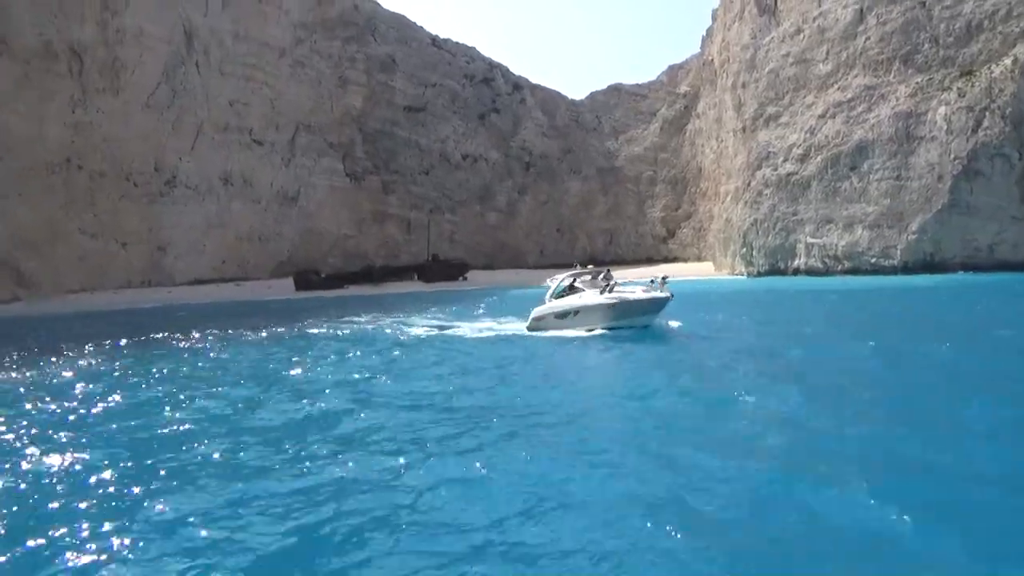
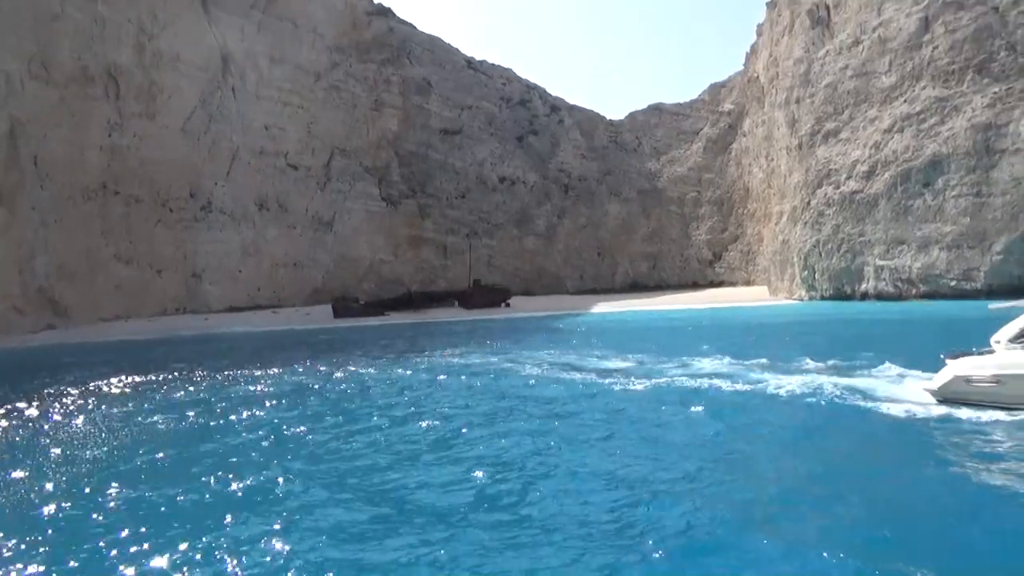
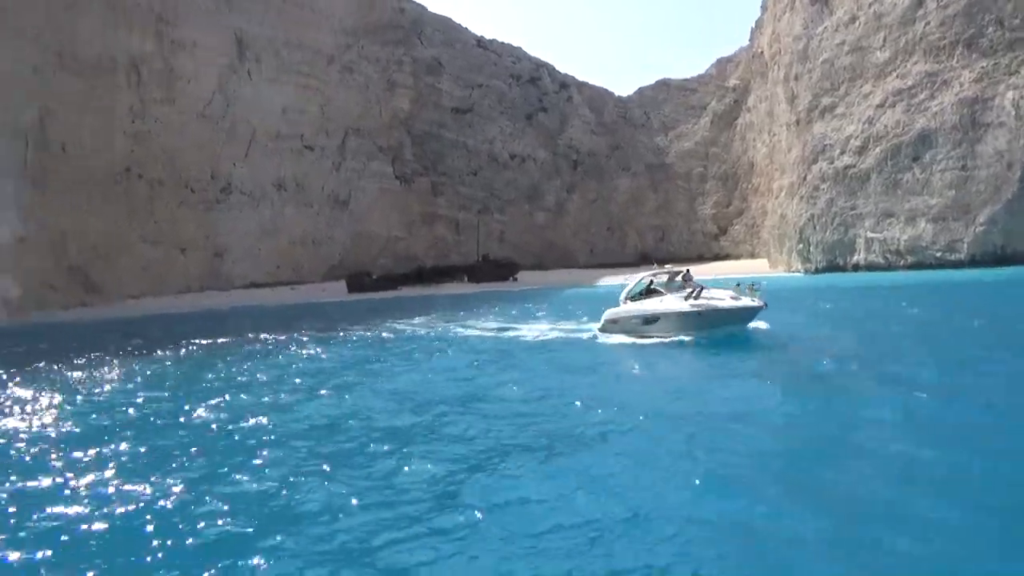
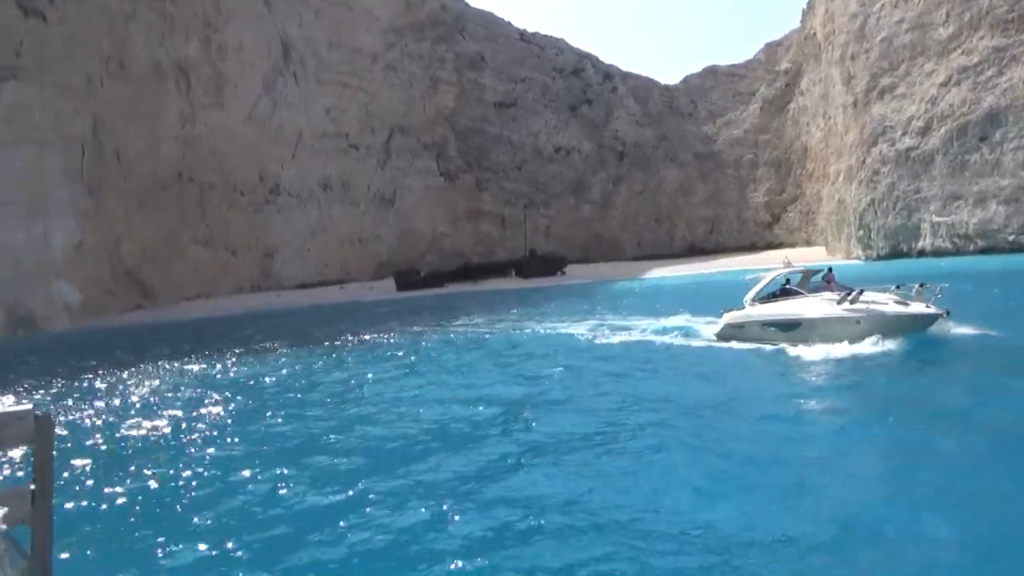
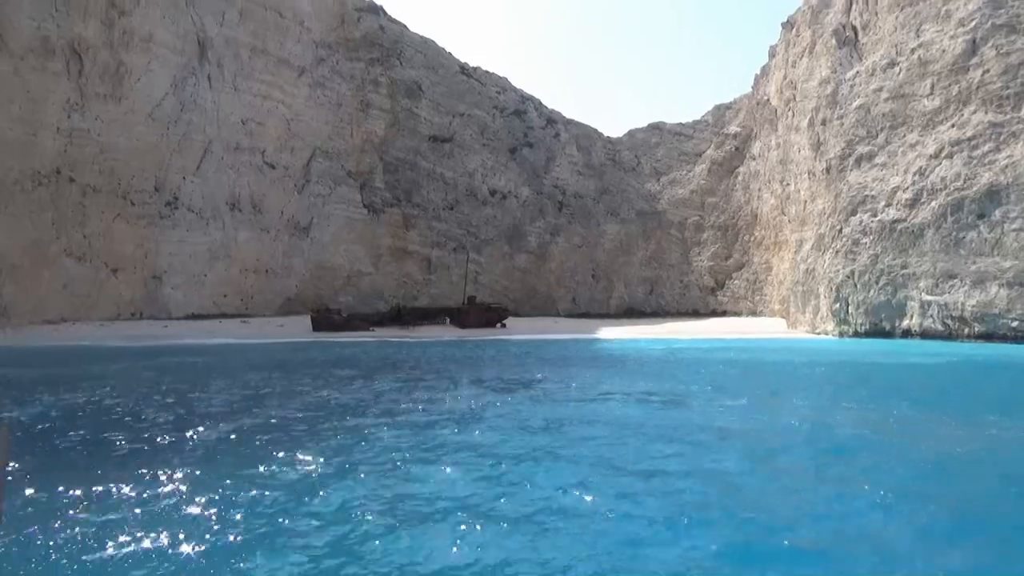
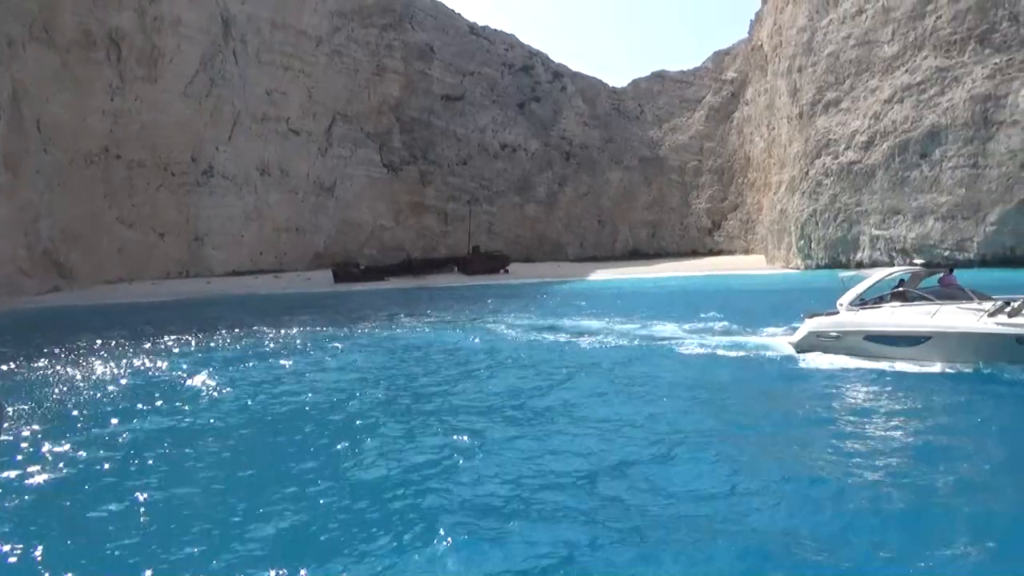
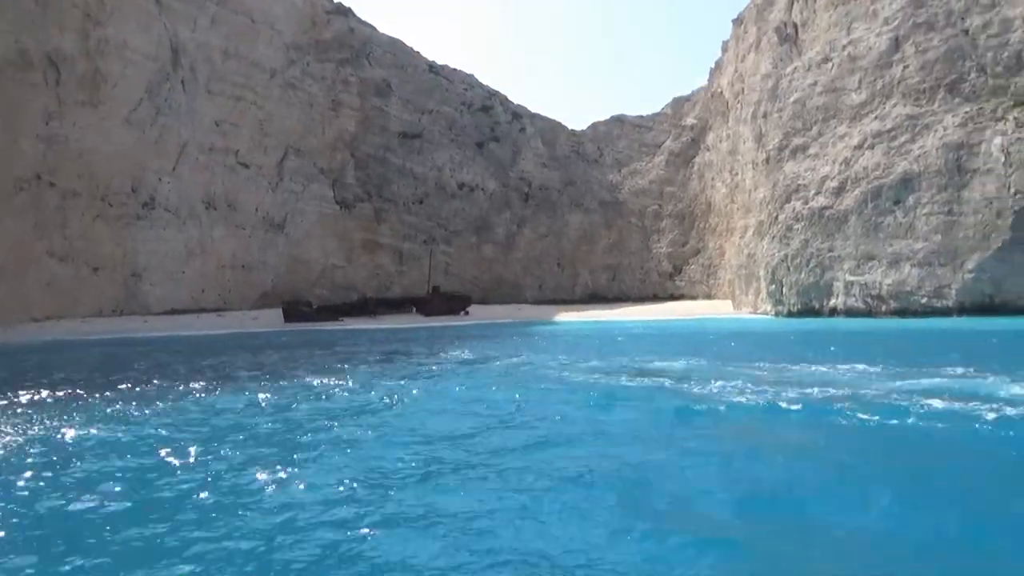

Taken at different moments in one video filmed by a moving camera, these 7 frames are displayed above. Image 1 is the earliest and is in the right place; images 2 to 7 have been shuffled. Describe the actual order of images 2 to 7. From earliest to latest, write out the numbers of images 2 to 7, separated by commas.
3, 4, 6, 2, 7, 5
